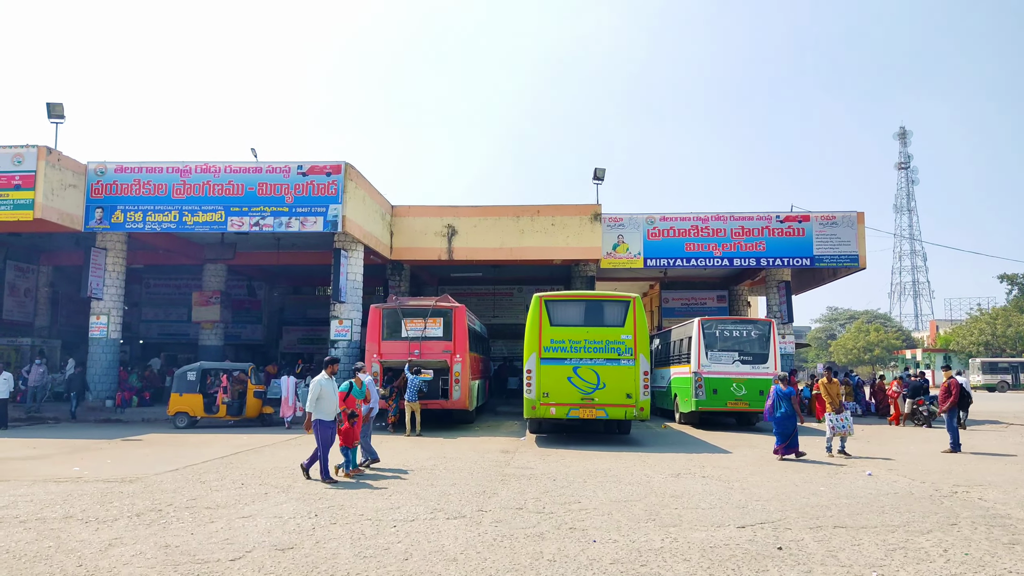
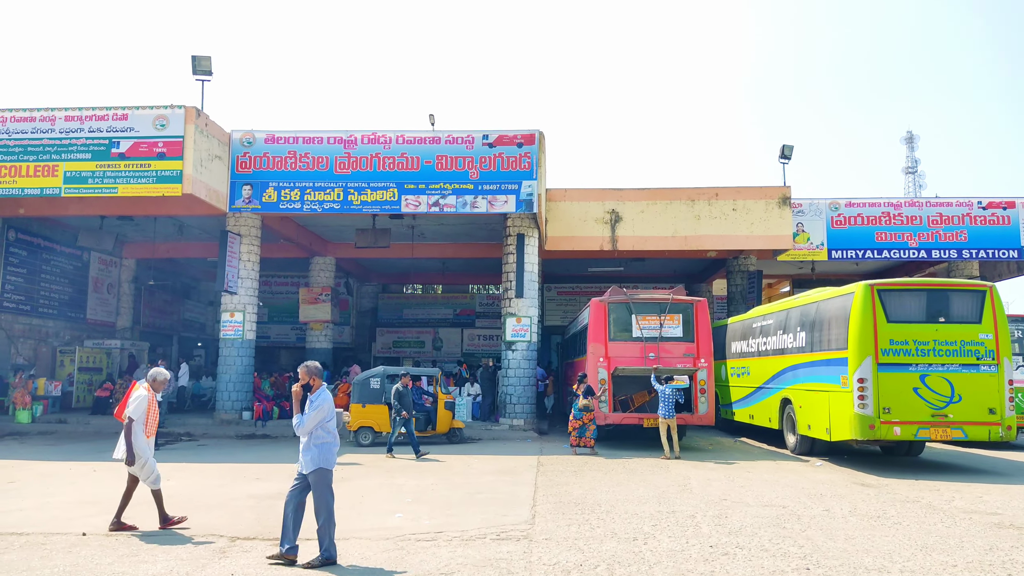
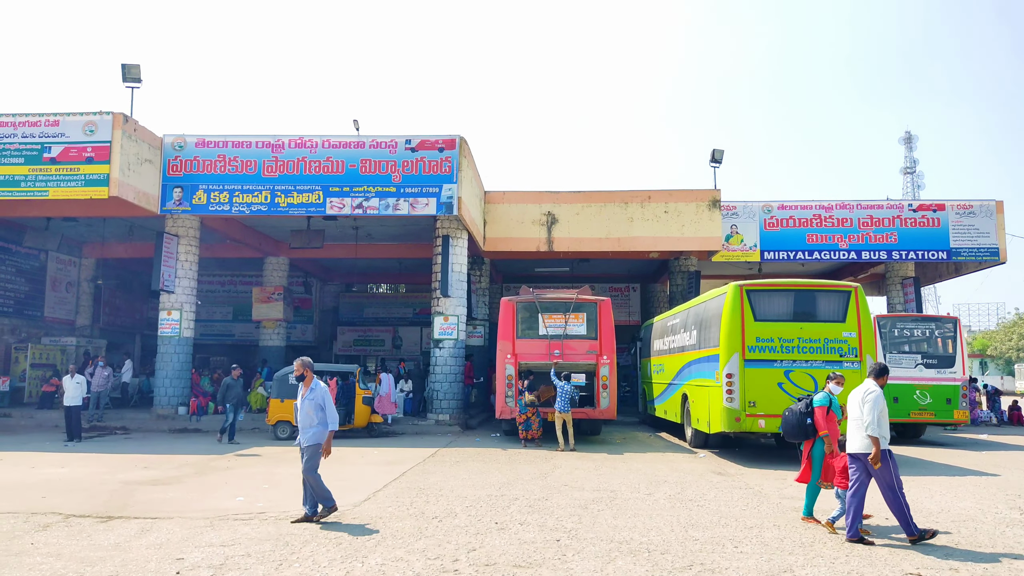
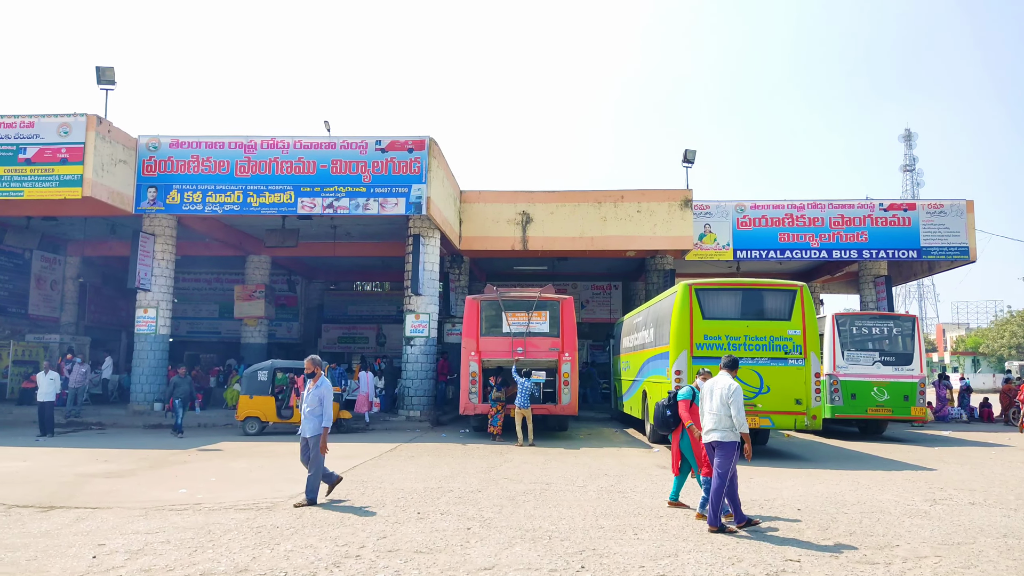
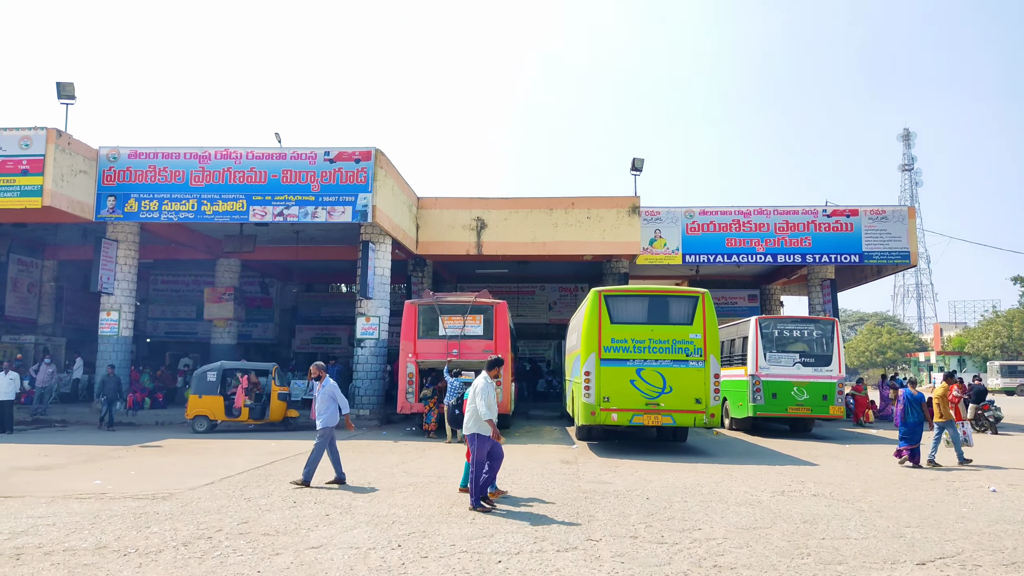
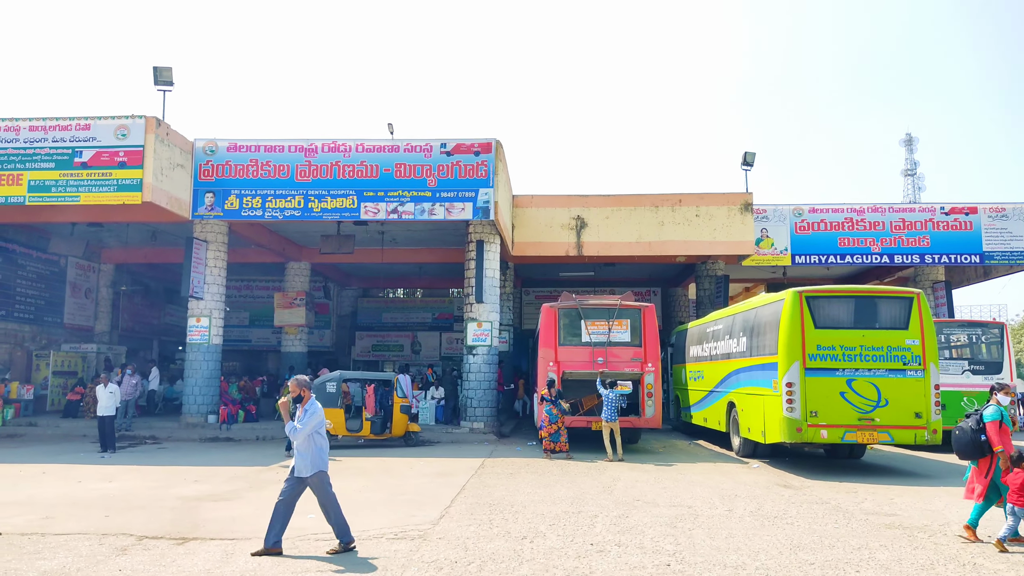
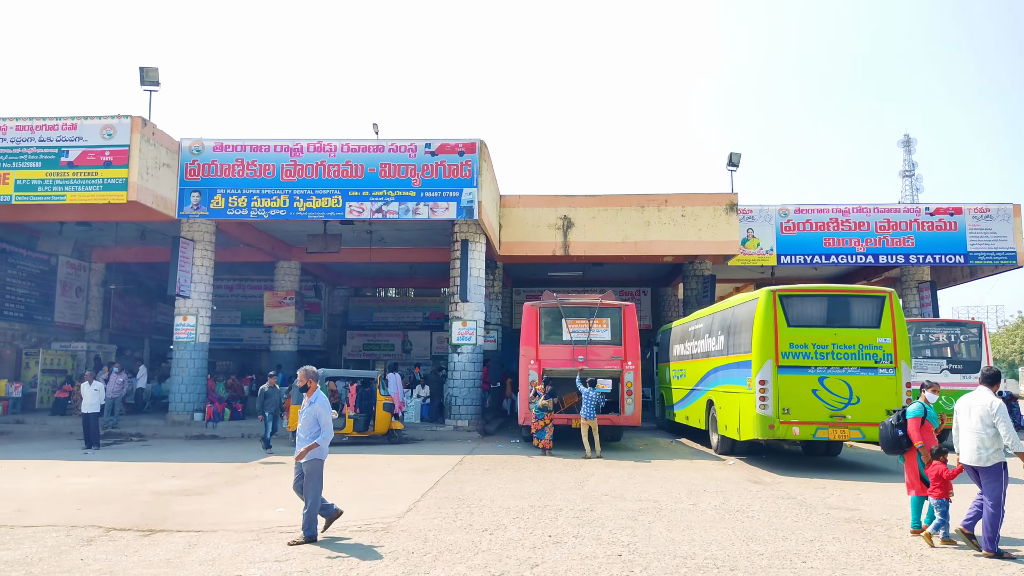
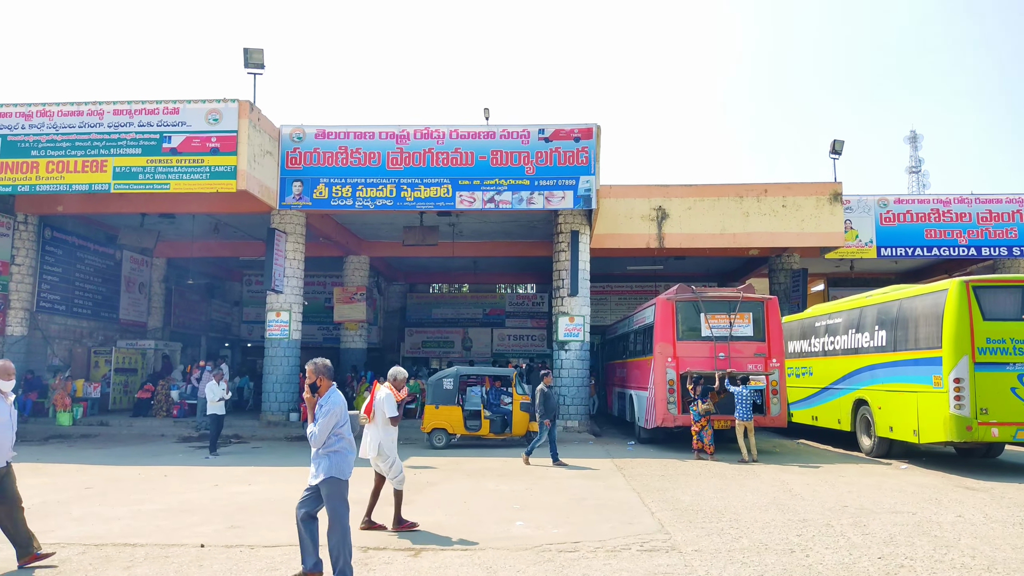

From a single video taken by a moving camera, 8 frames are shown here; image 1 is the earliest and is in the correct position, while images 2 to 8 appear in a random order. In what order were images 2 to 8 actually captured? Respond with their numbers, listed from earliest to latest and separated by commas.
5, 4, 3, 7, 6, 2, 8
